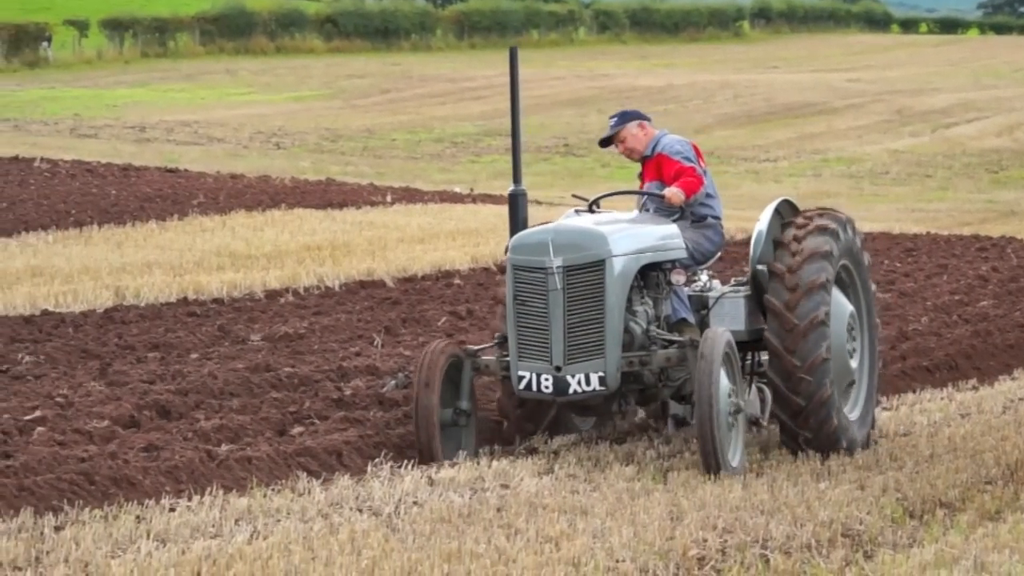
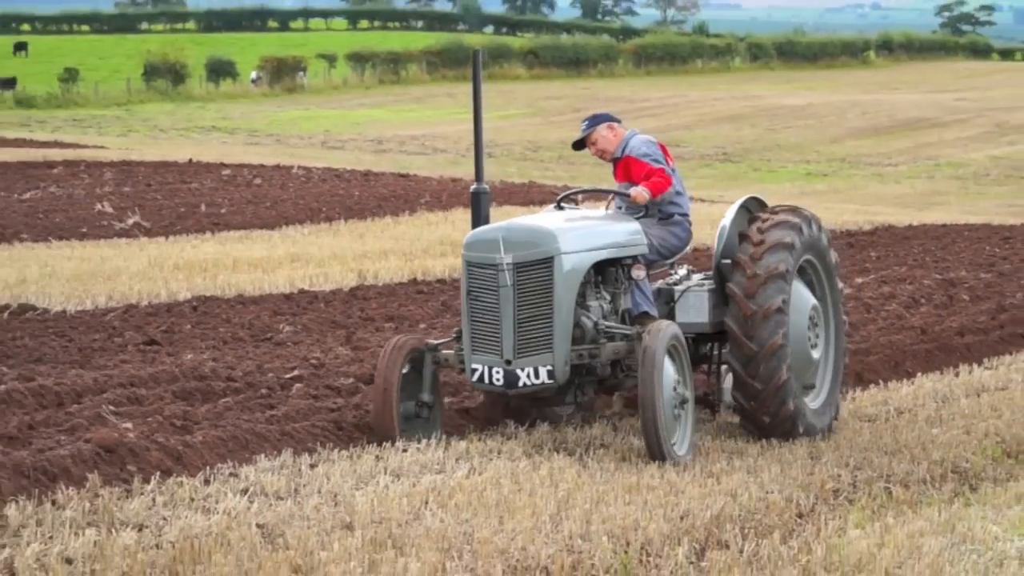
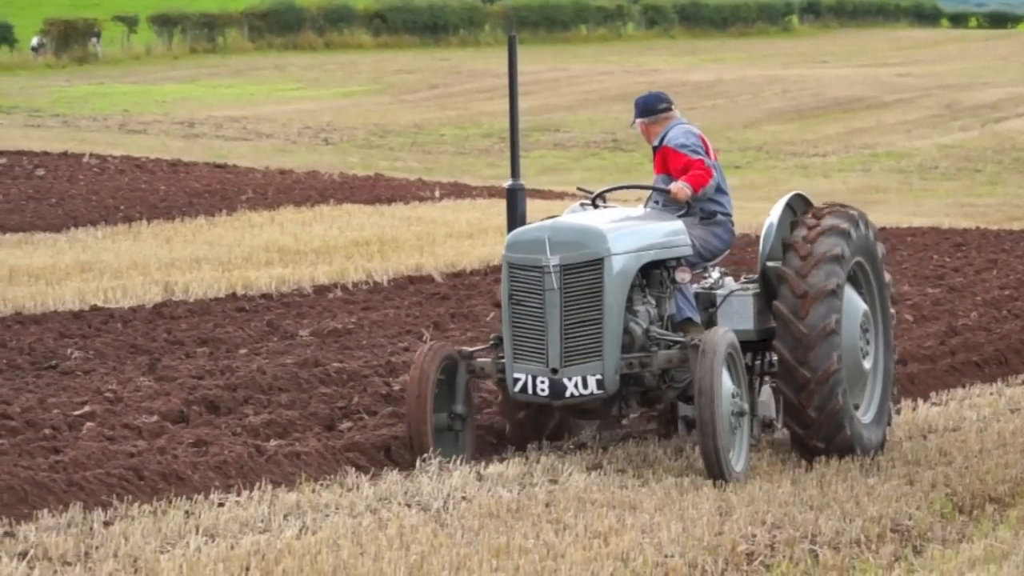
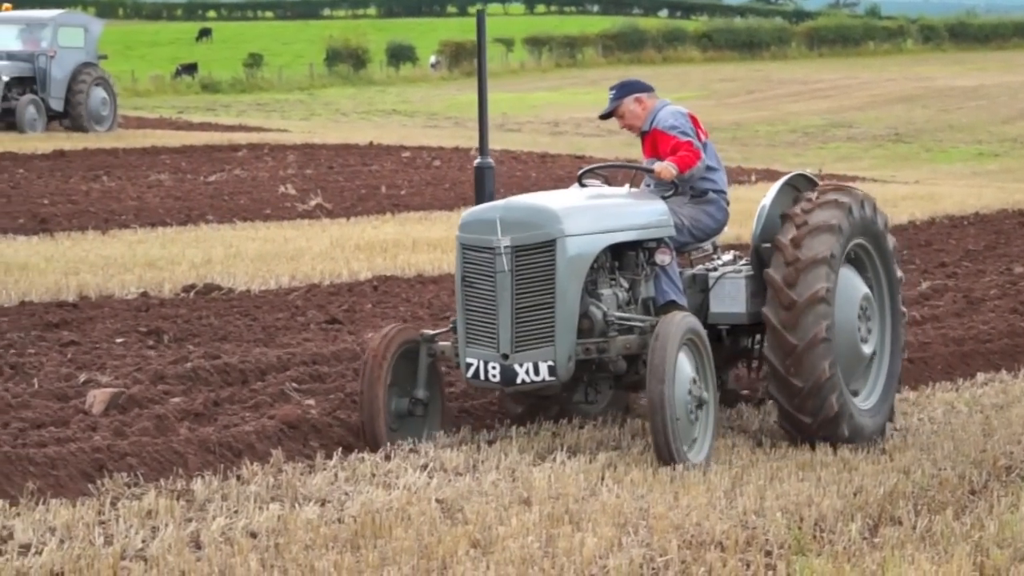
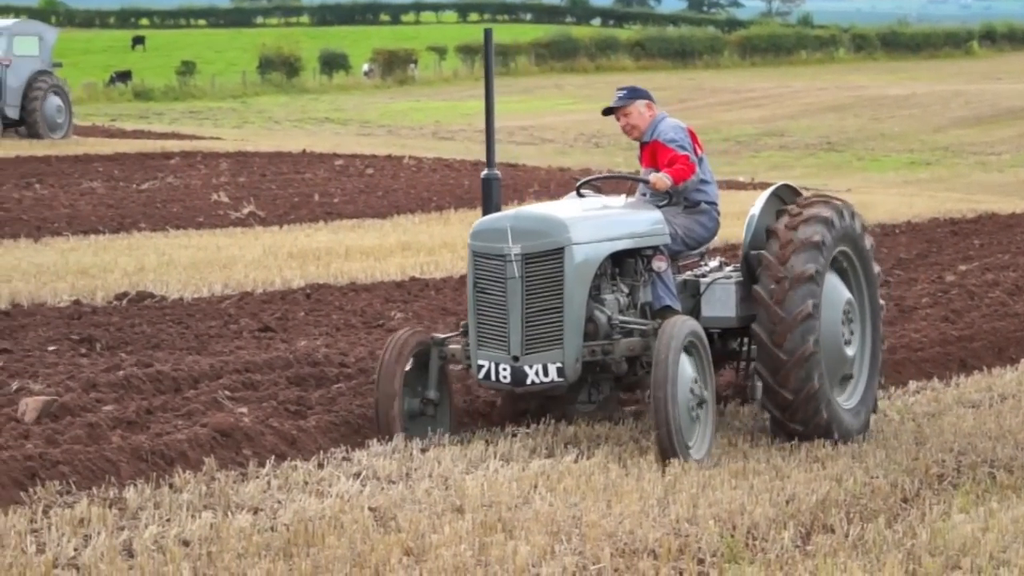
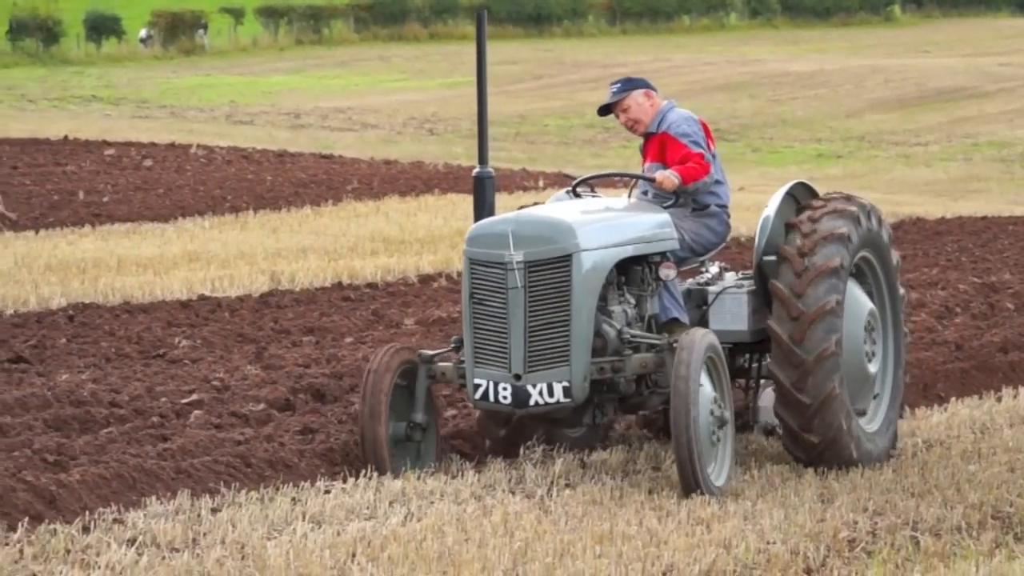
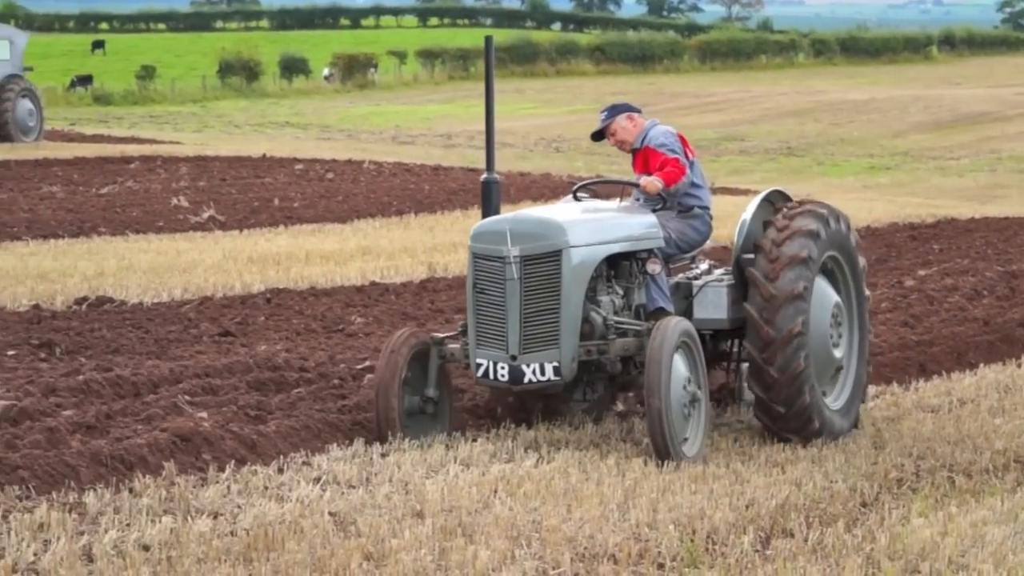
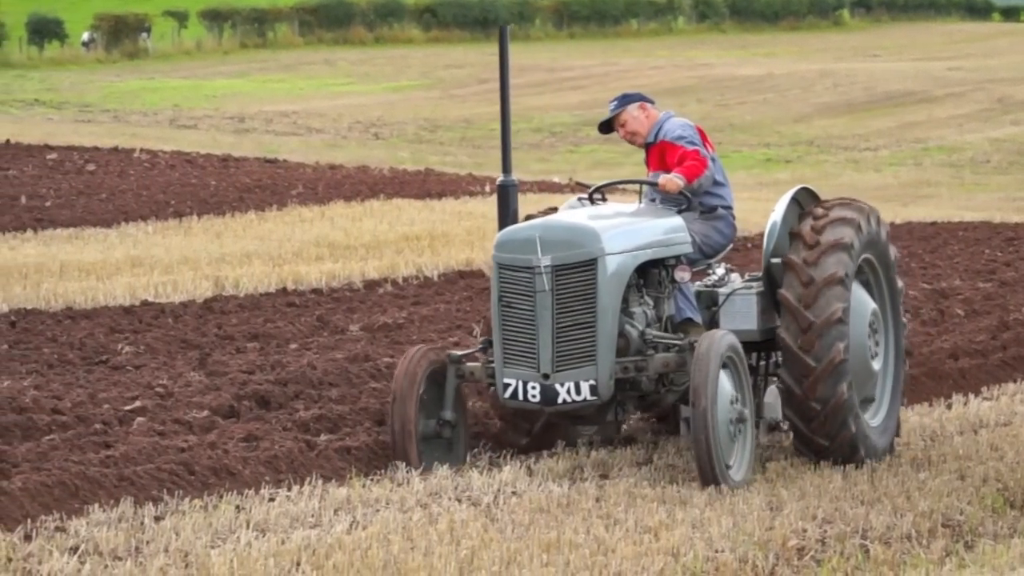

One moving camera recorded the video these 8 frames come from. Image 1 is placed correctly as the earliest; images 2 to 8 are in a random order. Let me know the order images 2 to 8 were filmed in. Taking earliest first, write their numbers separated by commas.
3, 8, 6, 2, 7, 5, 4
